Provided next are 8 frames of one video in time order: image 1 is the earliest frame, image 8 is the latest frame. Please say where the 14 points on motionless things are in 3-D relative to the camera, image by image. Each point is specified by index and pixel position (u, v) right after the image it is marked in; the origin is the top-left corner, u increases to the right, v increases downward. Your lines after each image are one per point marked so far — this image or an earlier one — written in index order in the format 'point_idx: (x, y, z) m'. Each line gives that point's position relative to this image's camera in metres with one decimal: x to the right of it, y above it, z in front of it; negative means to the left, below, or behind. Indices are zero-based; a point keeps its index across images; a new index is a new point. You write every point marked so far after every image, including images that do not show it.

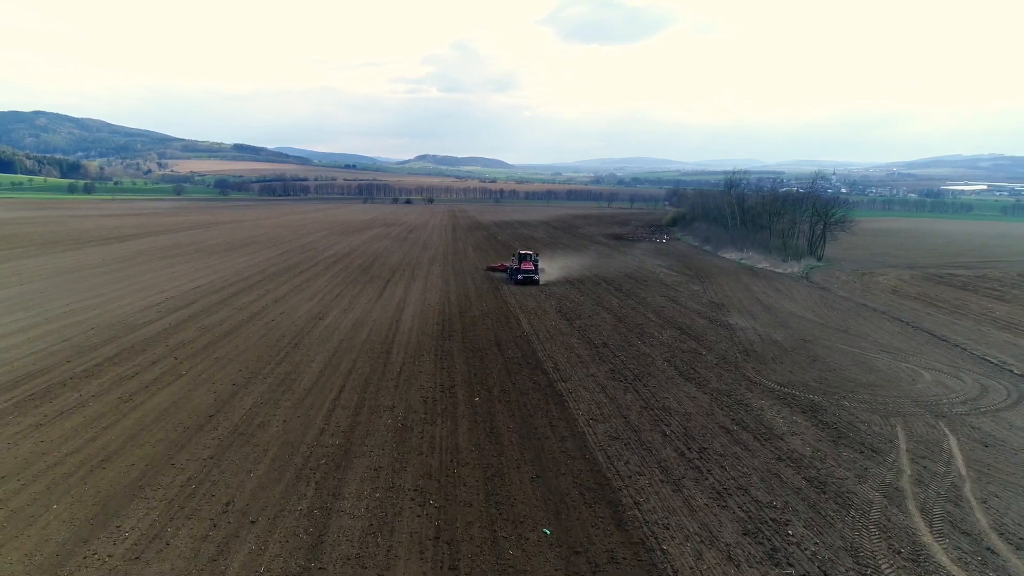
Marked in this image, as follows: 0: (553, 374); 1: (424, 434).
0: (+1.1, -2.3, +19.2) m
1: (-1.7, -2.9, +14.1) m
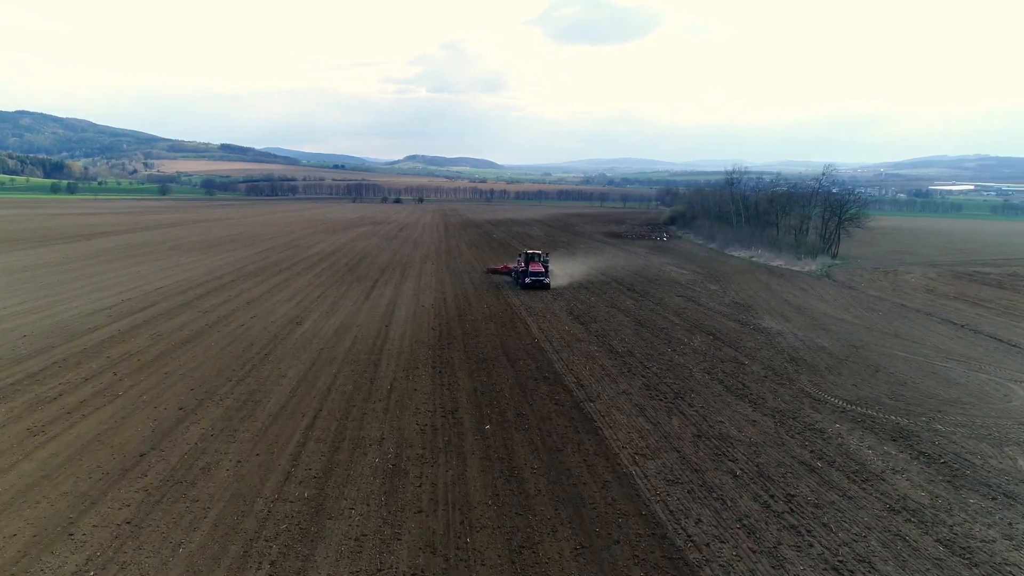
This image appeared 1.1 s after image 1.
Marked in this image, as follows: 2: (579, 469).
0: (+1.5, -2.3, +15.7) m
1: (-1.3, -2.9, +10.7) m
2: (+1.1, -2.9, +11.3) m
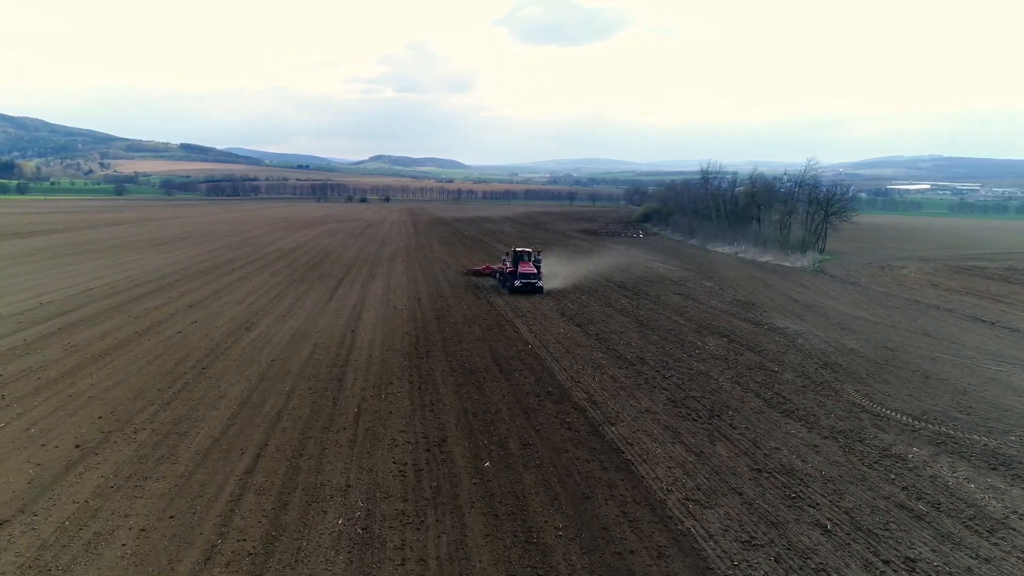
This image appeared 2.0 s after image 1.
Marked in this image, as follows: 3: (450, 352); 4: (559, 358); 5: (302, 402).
0: (+1.4, -2.2, +12.7) m
1: (-1.1, -2.8, +7.5) m
2: (+1.2, -2.8, +8.3) m
3: (-1.5, -1.5, +16.9) m
4: (+1.1, -1.7, +16.8) m
5: (-3.7, -2.0, +12.6) m
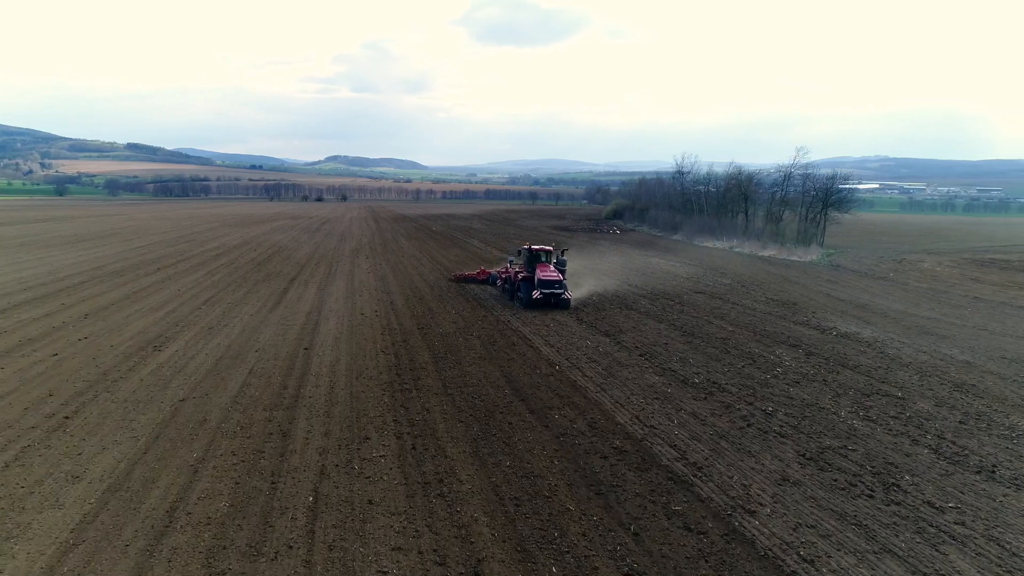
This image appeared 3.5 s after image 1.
0: (+2.1, -2.2, +7.7) m
1: (-0.1, -2.8, +2.4) m
2: (+2.2, -2.7, +3.3) m
3: (-1.0, -1.5, +11.8) m
4: (+1.6, -1.6, +11.8) m
5: (-3.1, -2.0, +7.4) m
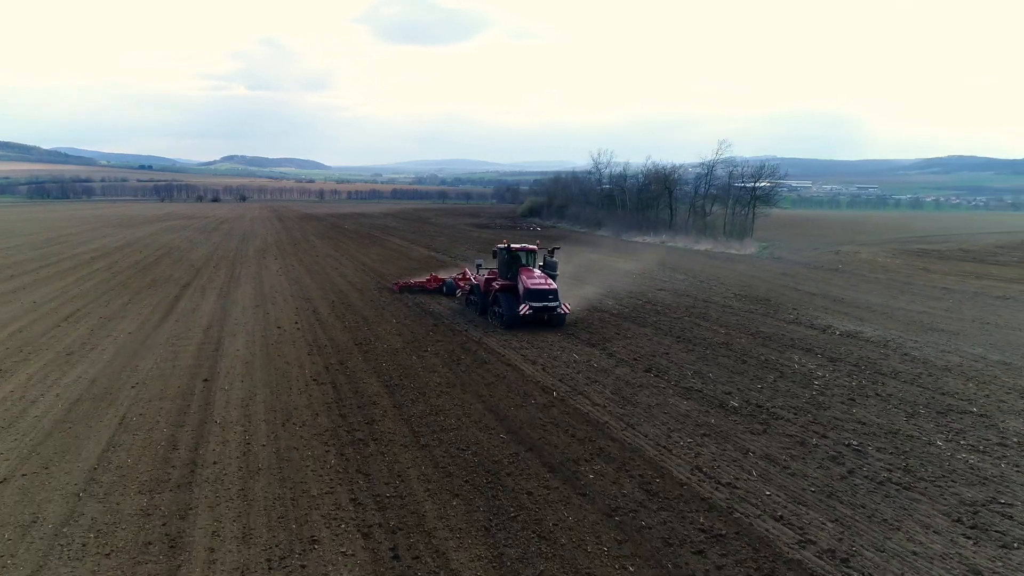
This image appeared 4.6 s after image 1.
0: (+2.5, -2.1, +4.8) m
1: (+1.0, -2.8, -0.8) m
2: (+3.2, -2.7, +0.4) m
3: (-1.1, -1.6, +8.4) m
4: (+1.5, -1.6, +8.8) m
5: (-2.5, -2.1, +3.8) m
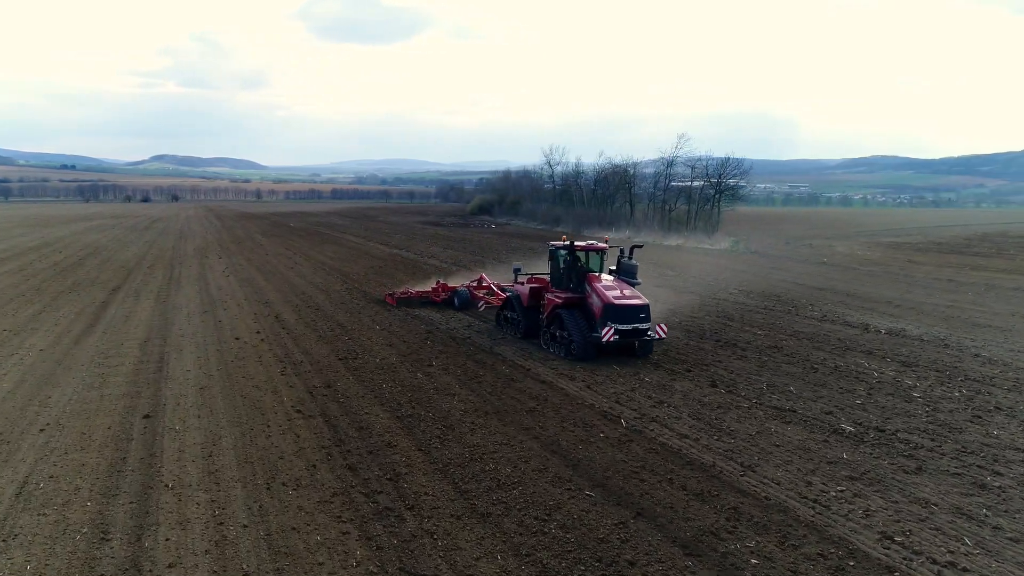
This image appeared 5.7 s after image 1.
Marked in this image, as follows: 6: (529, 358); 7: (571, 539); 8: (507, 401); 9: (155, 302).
0: (+3.5, -2.0, +2.7) m
1: (+2.4, -2.7, -3.0) m
2: (+4.5, -2.6, -1.6) m
3: (-0.5, -1.5, +6.0) m
4: (+2.1, -1.5, +6.6) m
5: (-1.5, -2.1, +1.3) m
6: (+0.2, -1.0, +10.4) m
7: (+0.4, -1.7, +4.9) m
8: (-0.1, -1.3, +8.2) m
9: (-7.5, -0.3, +15.0) m
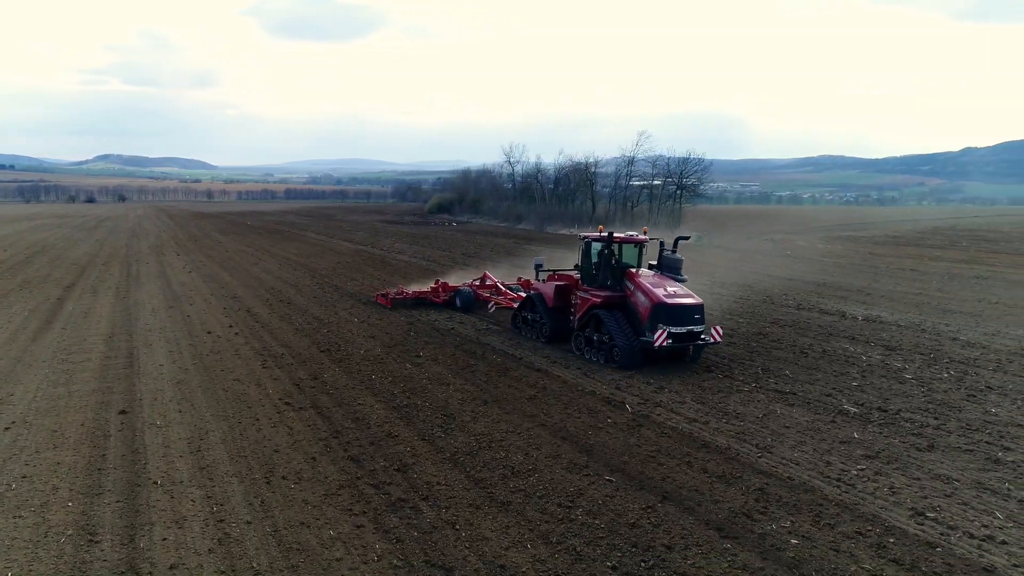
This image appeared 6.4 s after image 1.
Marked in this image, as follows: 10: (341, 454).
0: (+3.8, -1.8, +2.6) m
1: (+3.0, -2.5, -3.1) m
2: (+5.0, -2.4, -1.6) m
3: (-0.3, -1.4, +5.7) m
4: (+2.2, -1.3, +6.4) m
5: (-1.1, -1.9, +0.9) m
6: (0.0, -0.8, +10.1) m
7: (+0.6, -1.5, +4.6) m
8: (-0.1, -1.1, +7.9) m
9: (-8.0, -0.2, +14.3) m
10: (-1.4, -1.3, +5.8) m
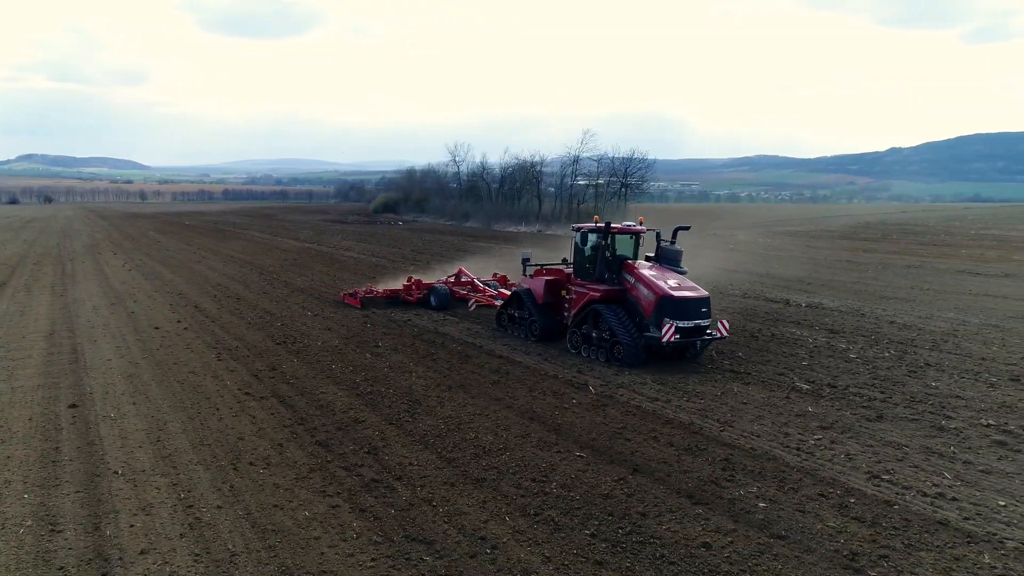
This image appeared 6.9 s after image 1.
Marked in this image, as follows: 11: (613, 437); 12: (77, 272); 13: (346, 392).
0: (+3.8, -1.6, +2.9) m
1: (+3.5, -2.3, -2.8) m
2: (+5.4, -2.2, -1.2) m
3: (-0.6, -1.2, +5.7) m
4: (+1.9, -1.2, +6.6) m
5: (-1.0, -1.8, +0.9) m
6: (-0.6, -0.6, +10.1) m
7: (+0.4, -1.4, +4.7) m
8: (-0.5, -0.9, +7.9) m
9: (-8.9, -0.2, +13.7) m
10: (-1.6, -1.2, +5.7) m
11: (+0.8, -1.2, +5.8) m
12: (-11.1, +0.4, +18.1) m
13: (-1.7, -1.0, +7.1) m
